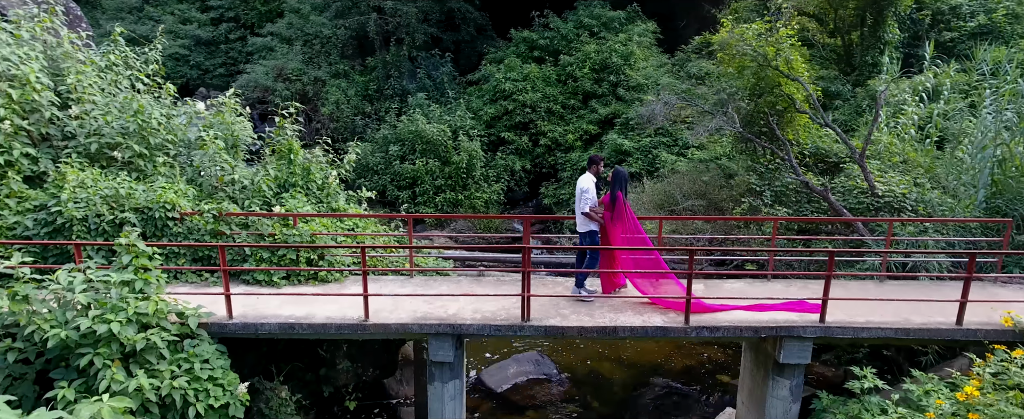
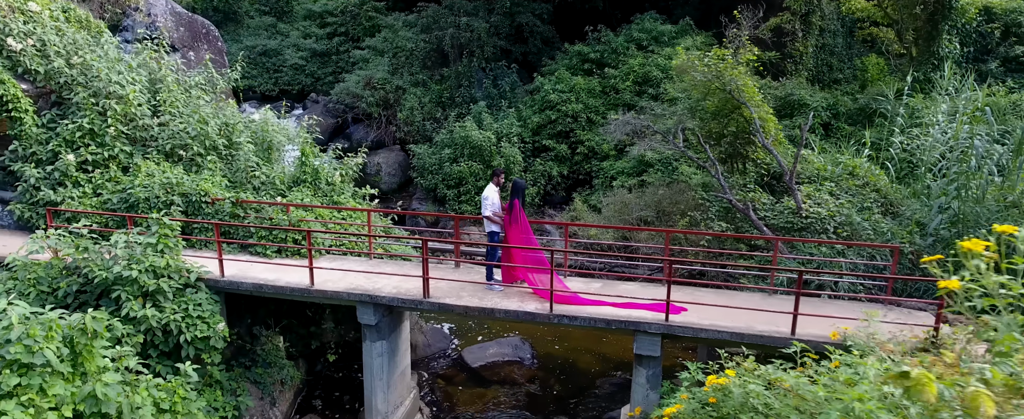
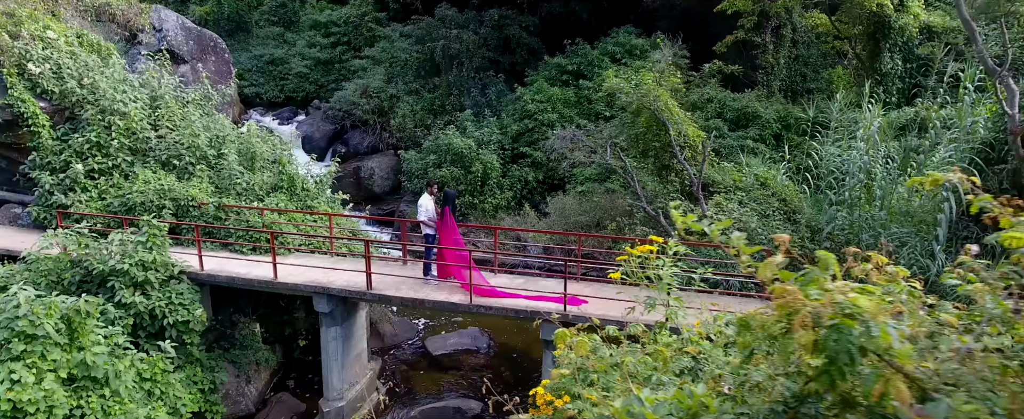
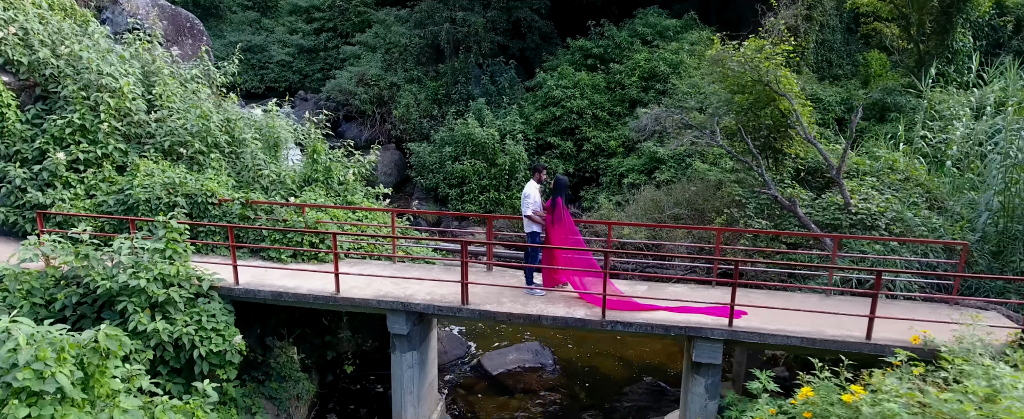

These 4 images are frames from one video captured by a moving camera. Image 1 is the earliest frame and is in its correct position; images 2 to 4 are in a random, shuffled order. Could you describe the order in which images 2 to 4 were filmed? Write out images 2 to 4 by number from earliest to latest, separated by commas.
4, 2, 3
